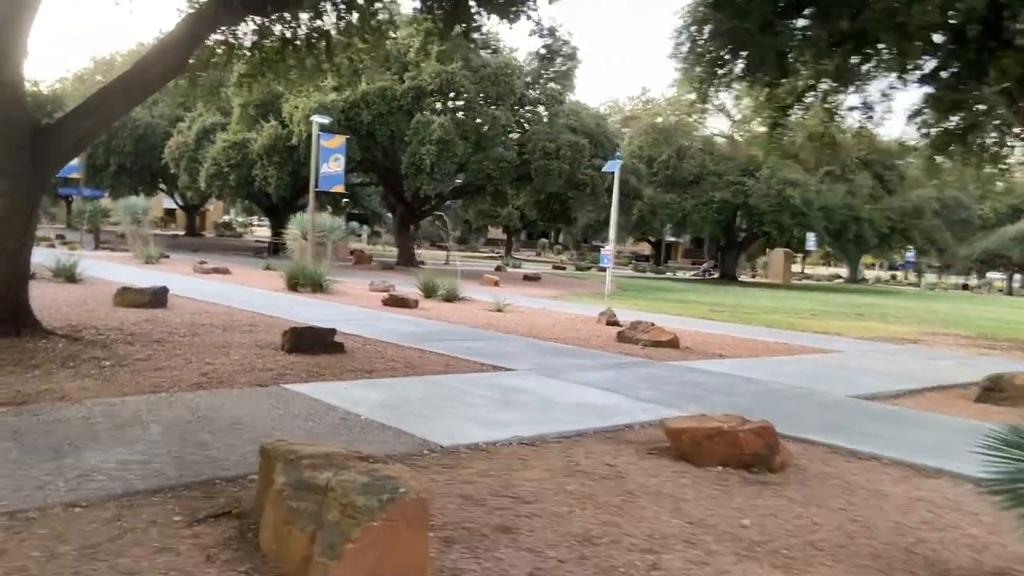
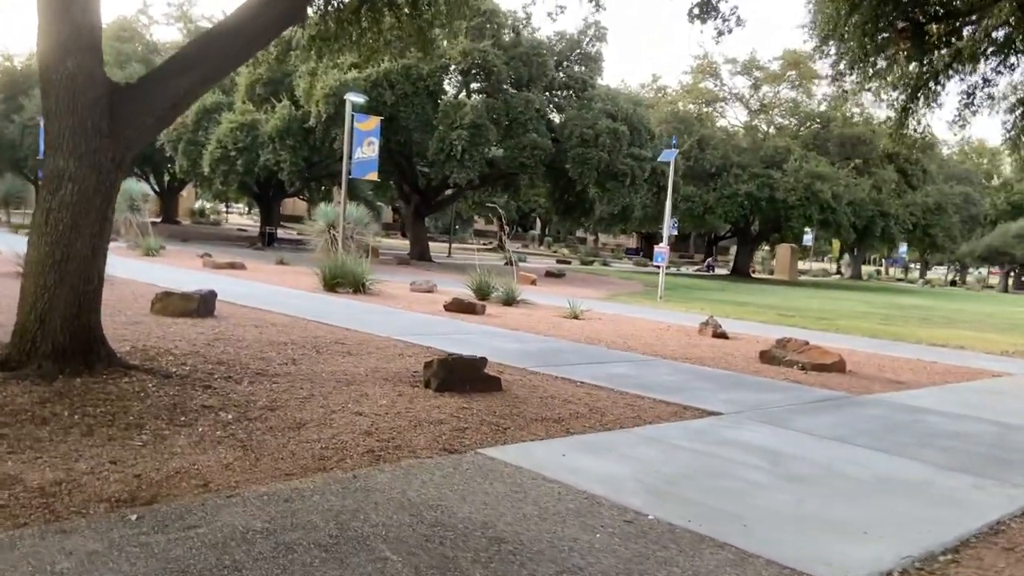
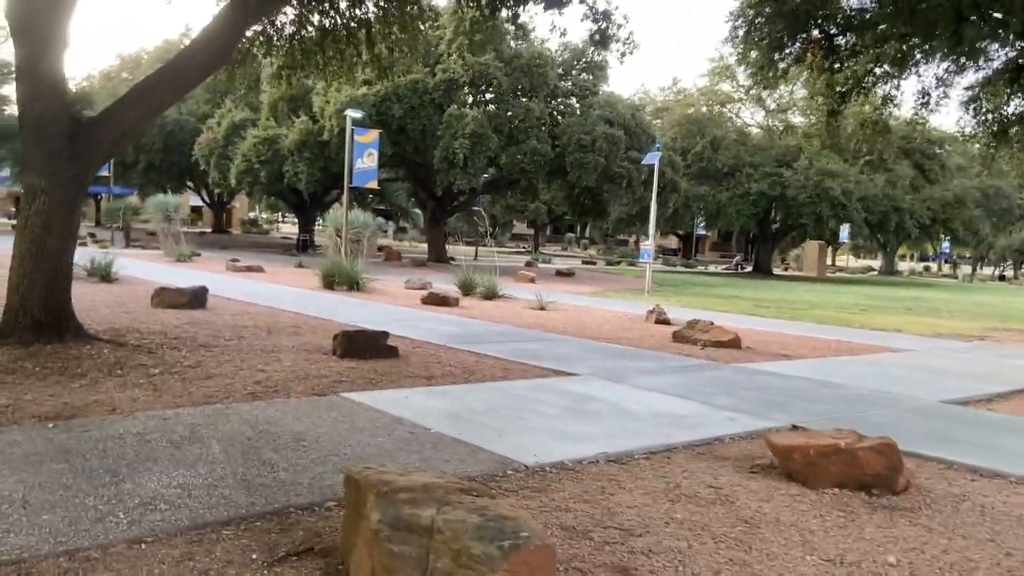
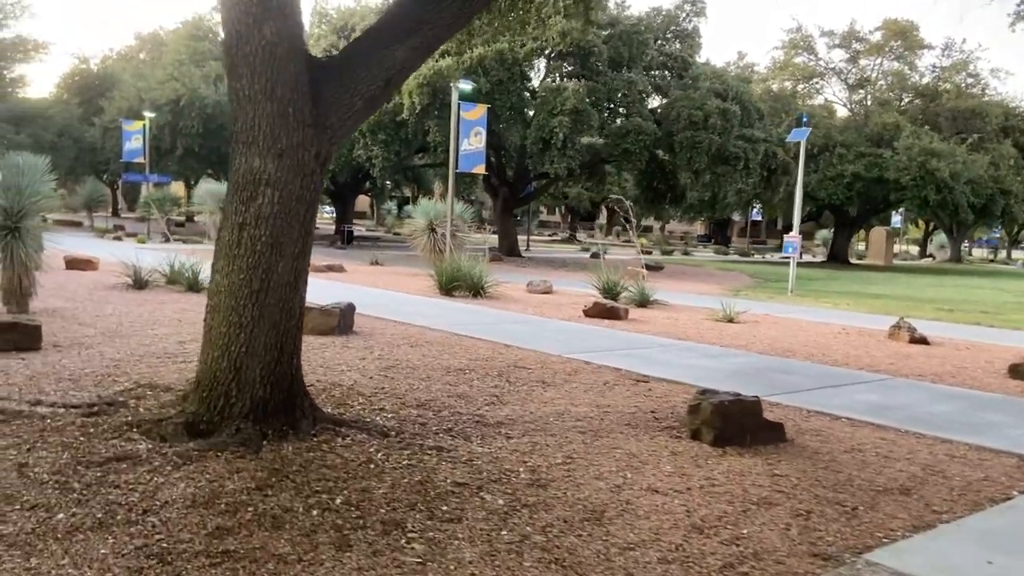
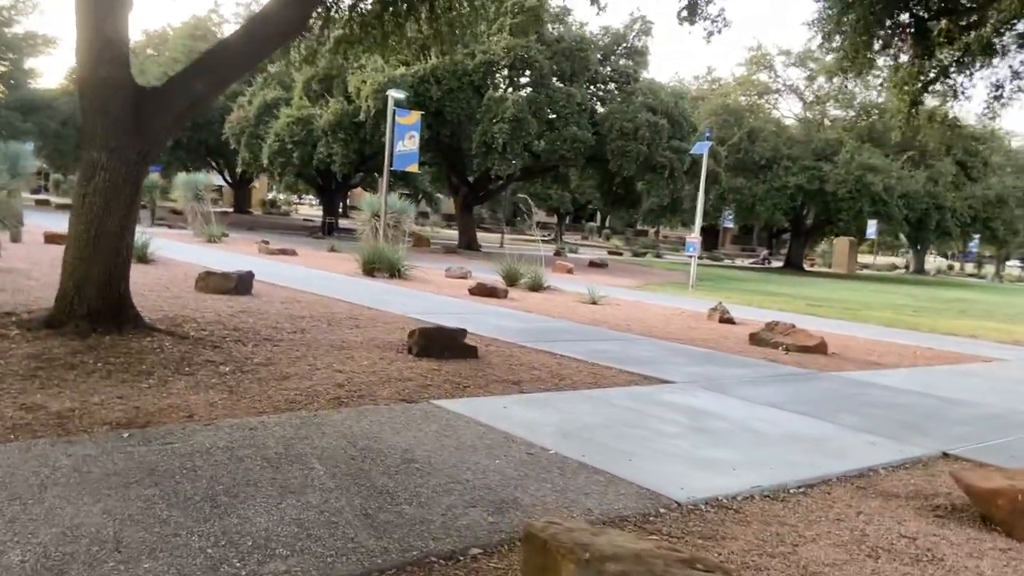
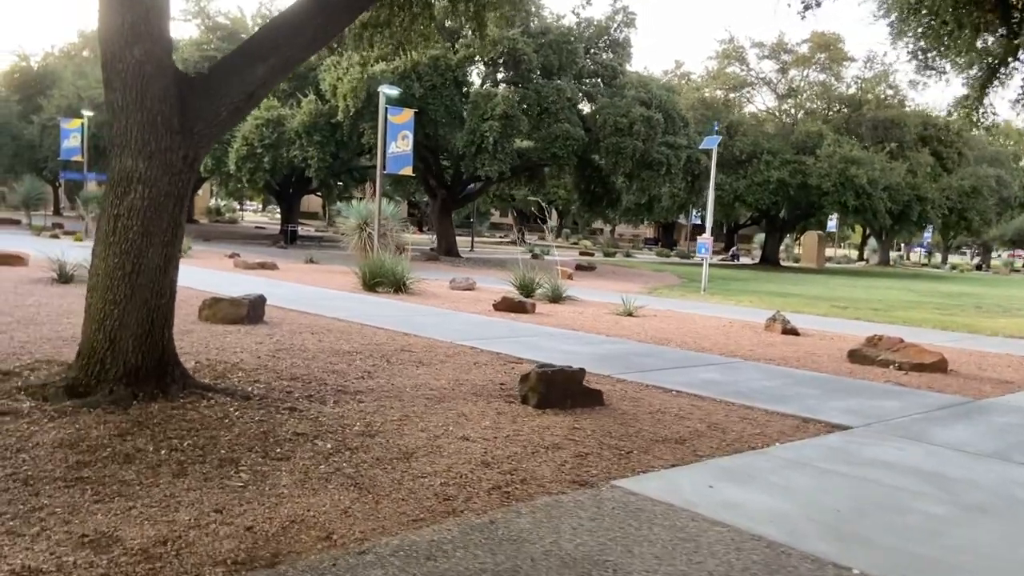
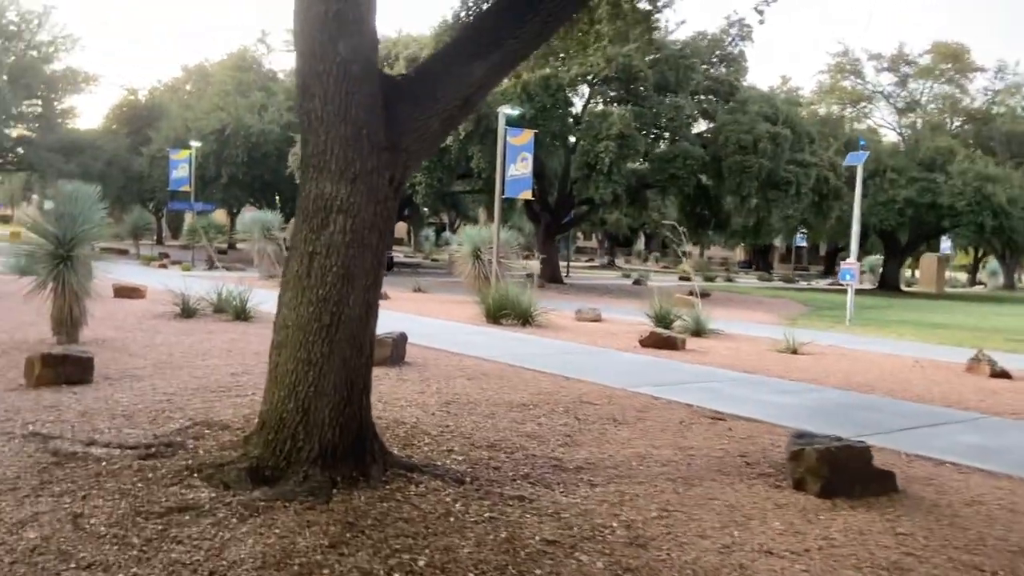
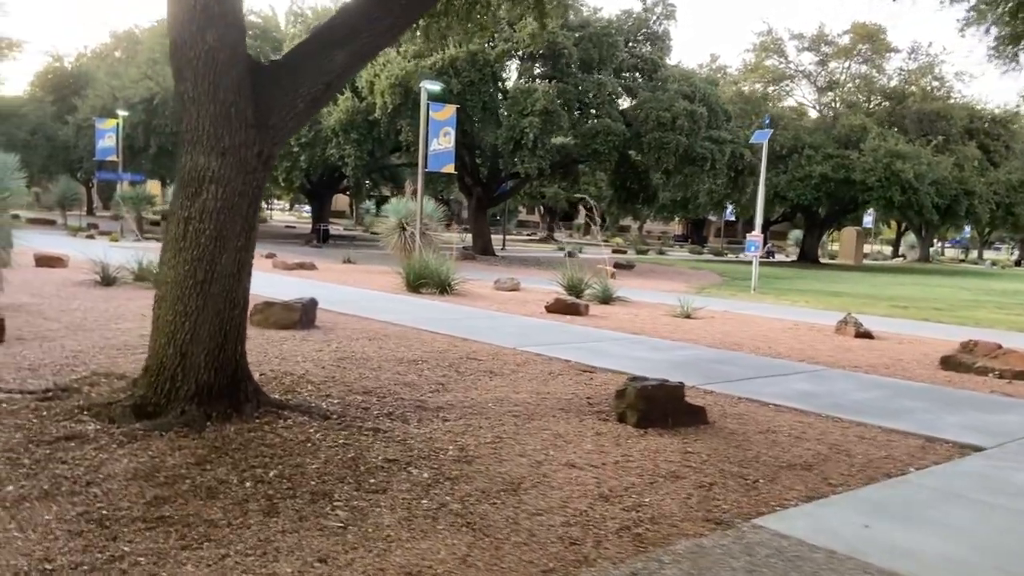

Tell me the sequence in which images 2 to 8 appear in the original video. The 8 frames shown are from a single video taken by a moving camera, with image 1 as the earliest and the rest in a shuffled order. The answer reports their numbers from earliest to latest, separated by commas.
3, 5, 2, 6, 8, 4, 7
